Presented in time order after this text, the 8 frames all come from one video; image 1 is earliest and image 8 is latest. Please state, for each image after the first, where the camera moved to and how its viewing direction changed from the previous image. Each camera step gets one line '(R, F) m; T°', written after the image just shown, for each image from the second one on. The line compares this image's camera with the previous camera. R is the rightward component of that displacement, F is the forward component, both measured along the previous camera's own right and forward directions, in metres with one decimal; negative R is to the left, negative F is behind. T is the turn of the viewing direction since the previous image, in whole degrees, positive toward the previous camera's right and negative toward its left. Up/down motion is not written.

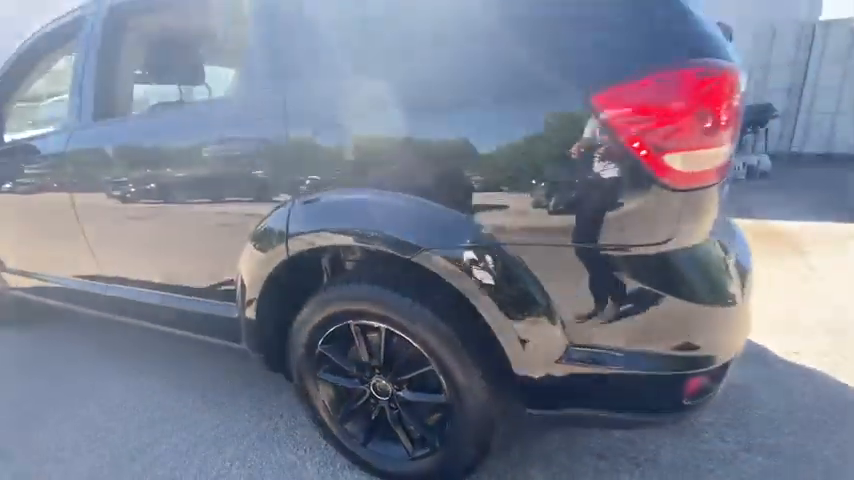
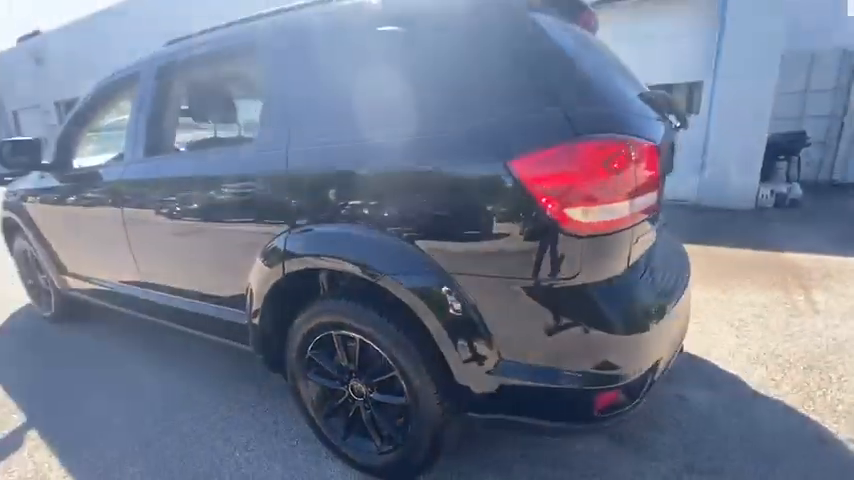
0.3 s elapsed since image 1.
(+0.3, -0.3) m; -4°
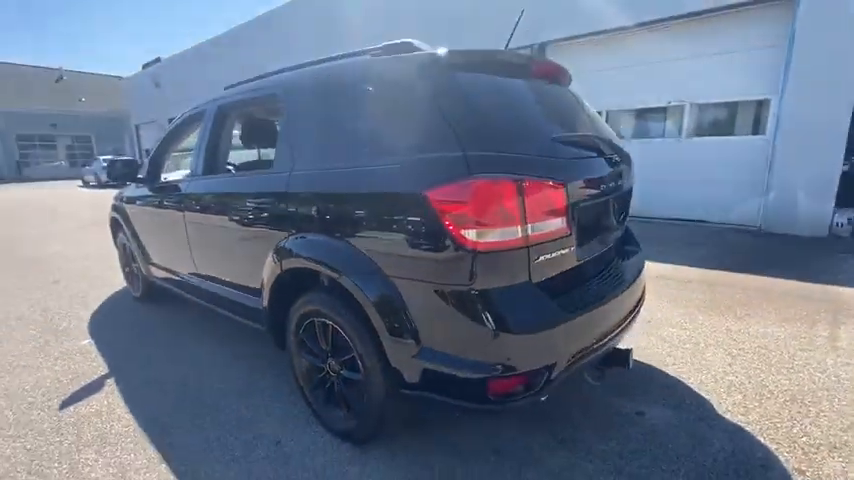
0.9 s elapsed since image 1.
(+0.5, -0.3) m; -9°
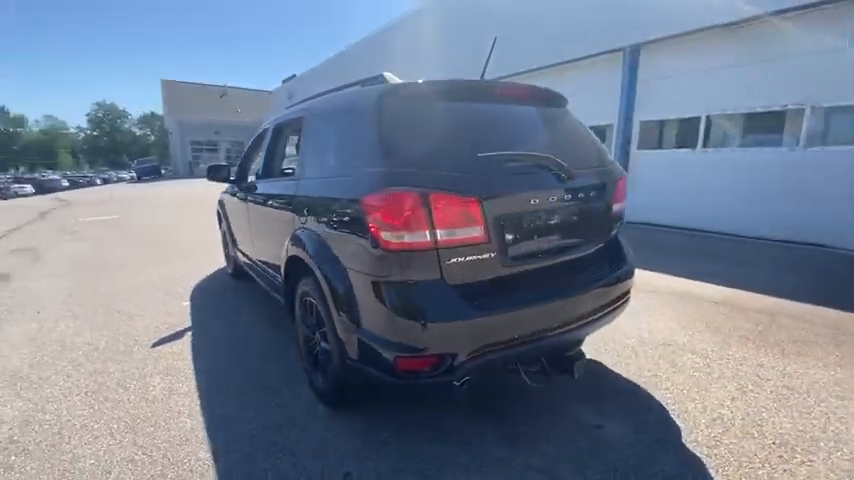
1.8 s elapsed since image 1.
(+0.9, -0.2) m; -15°
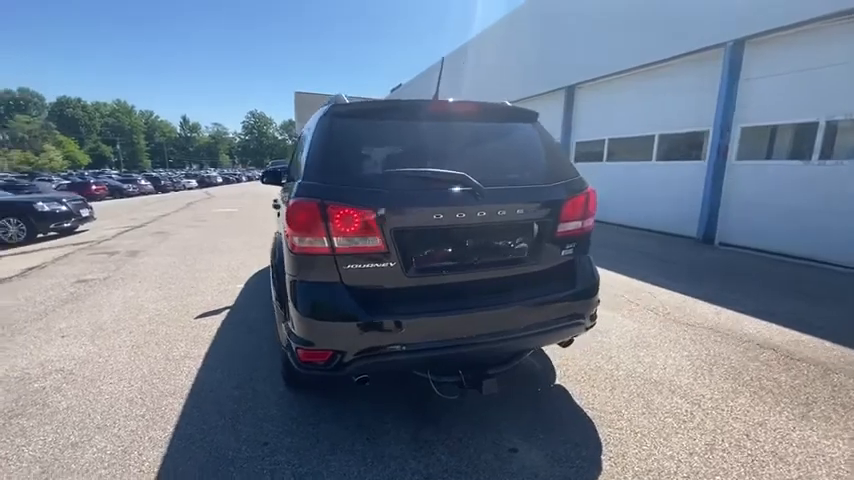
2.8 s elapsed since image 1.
(+1.1, 0.0) m; -15°
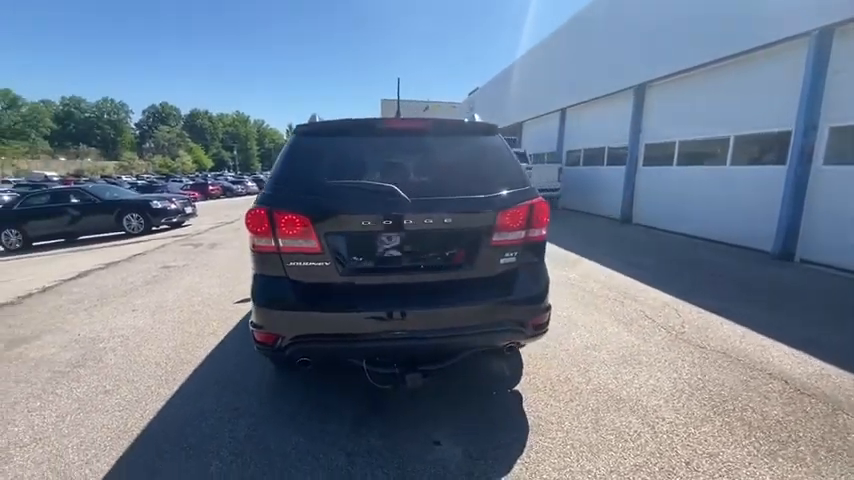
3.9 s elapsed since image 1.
(+0.9, -0.1) m; -12°
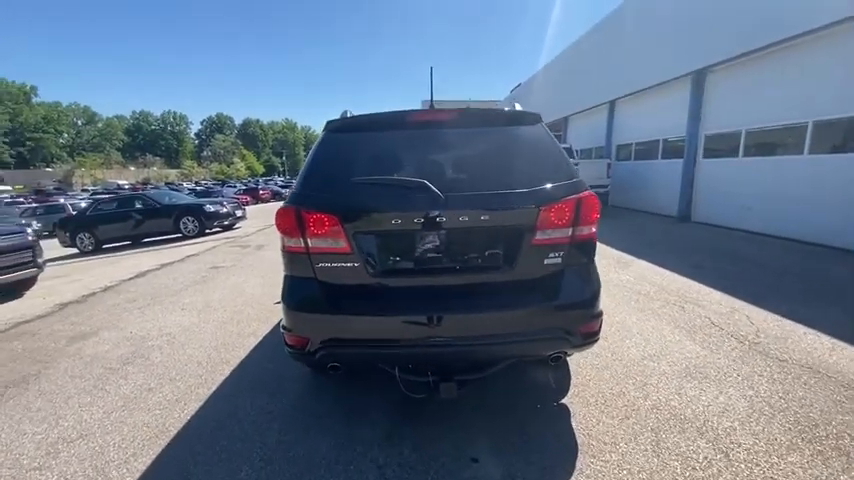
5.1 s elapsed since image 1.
(0.0, +0.2) m; -6°
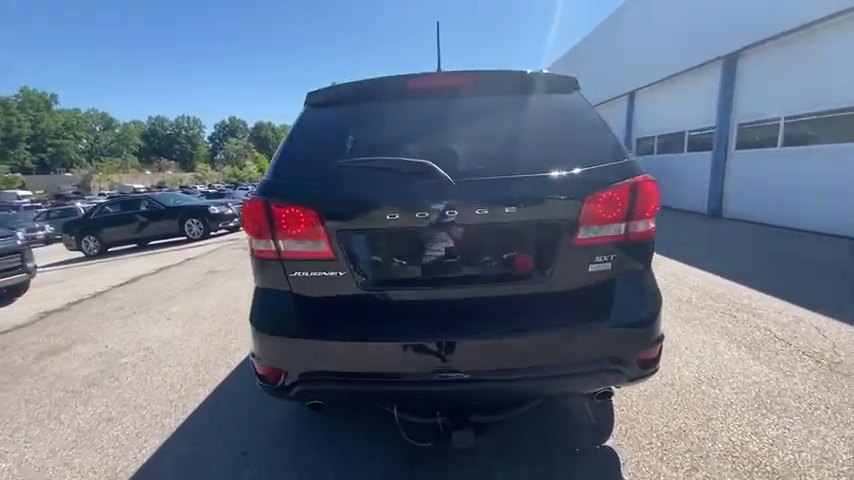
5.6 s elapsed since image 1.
(0.0, +0.6) m; -2°
